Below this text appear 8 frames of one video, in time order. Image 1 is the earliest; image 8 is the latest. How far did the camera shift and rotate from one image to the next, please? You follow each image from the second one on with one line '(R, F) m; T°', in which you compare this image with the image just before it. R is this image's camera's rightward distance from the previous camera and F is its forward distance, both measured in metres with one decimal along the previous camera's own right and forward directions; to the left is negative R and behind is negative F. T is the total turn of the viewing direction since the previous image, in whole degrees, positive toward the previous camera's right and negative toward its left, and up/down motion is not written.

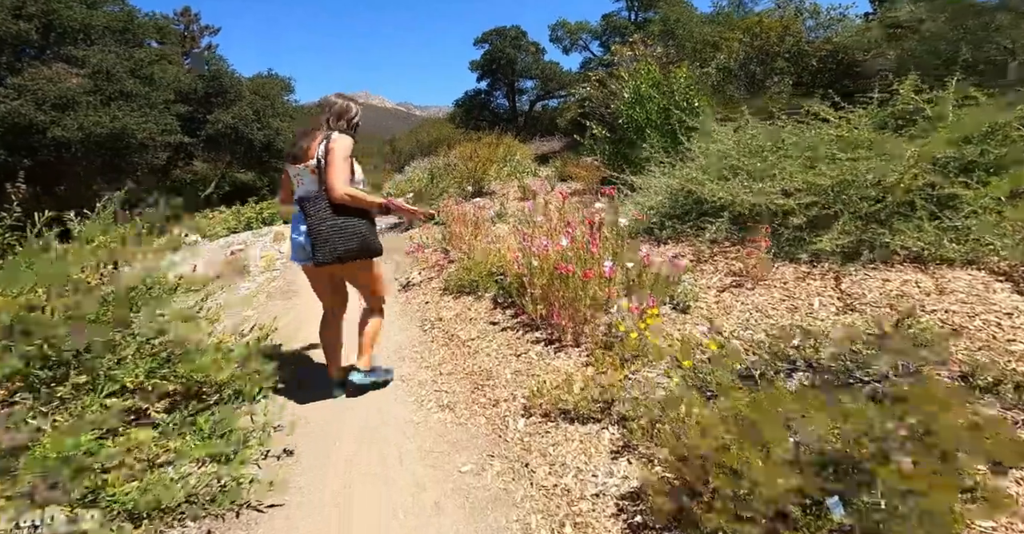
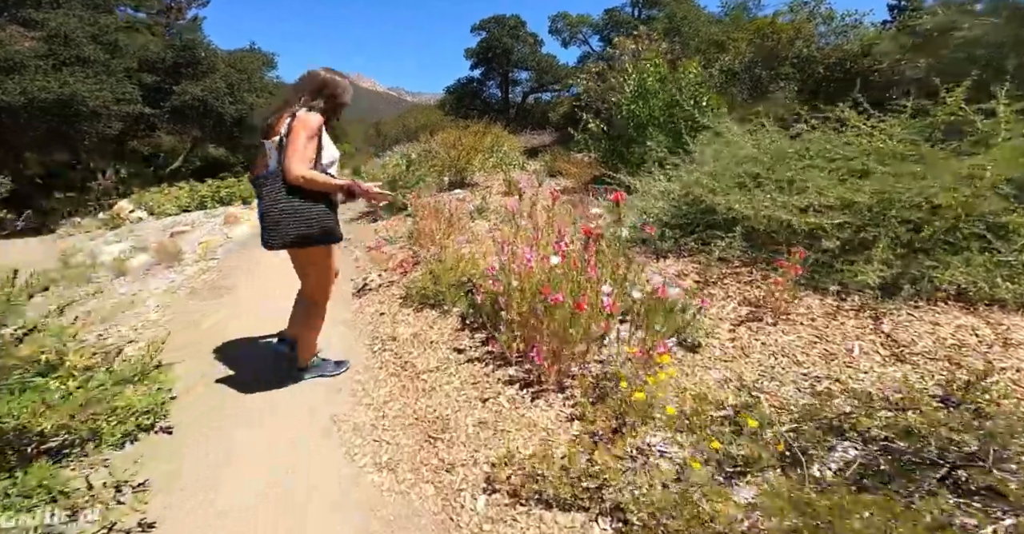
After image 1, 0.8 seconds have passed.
(+0.1, +0.9) m; +2°
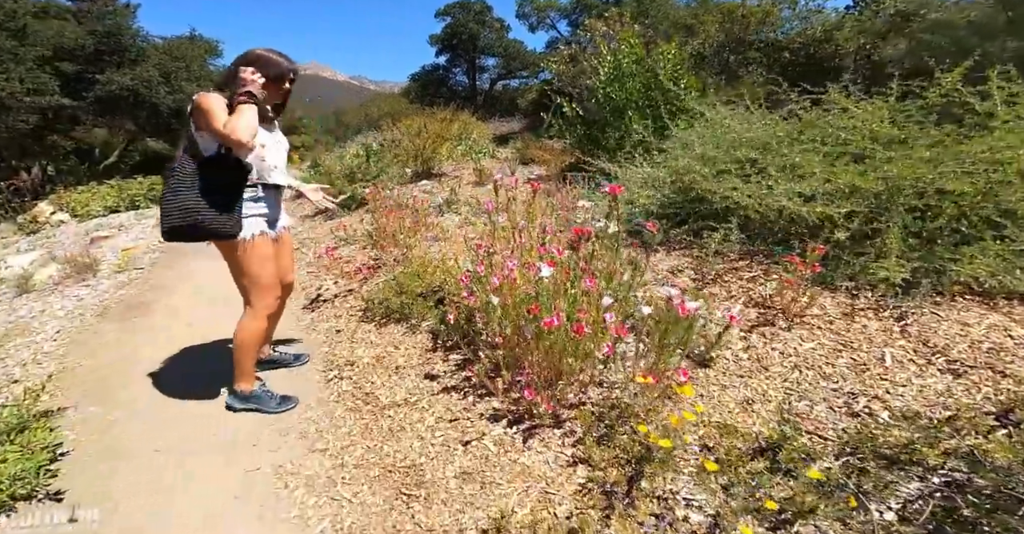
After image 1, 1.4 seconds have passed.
(-0.1, +0.6) m; +4°
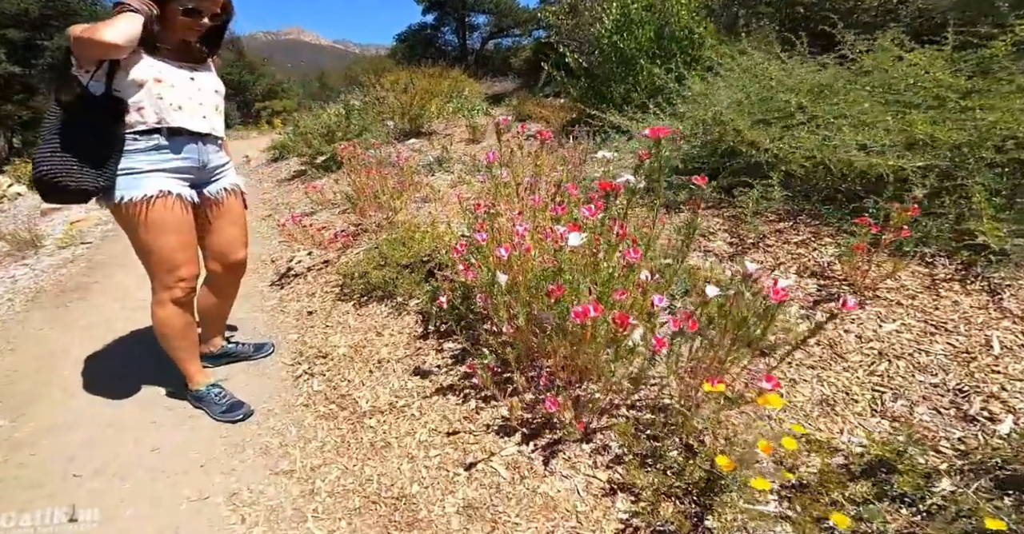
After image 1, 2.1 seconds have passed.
(-0.1, +0.6) m; +1°
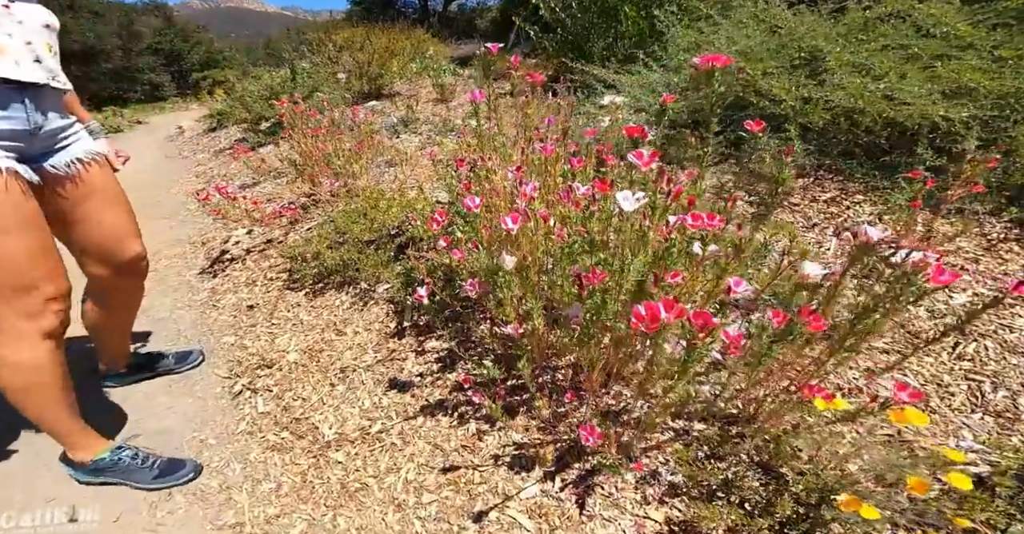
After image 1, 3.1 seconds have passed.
(-0.1, +0.5) m; +4°
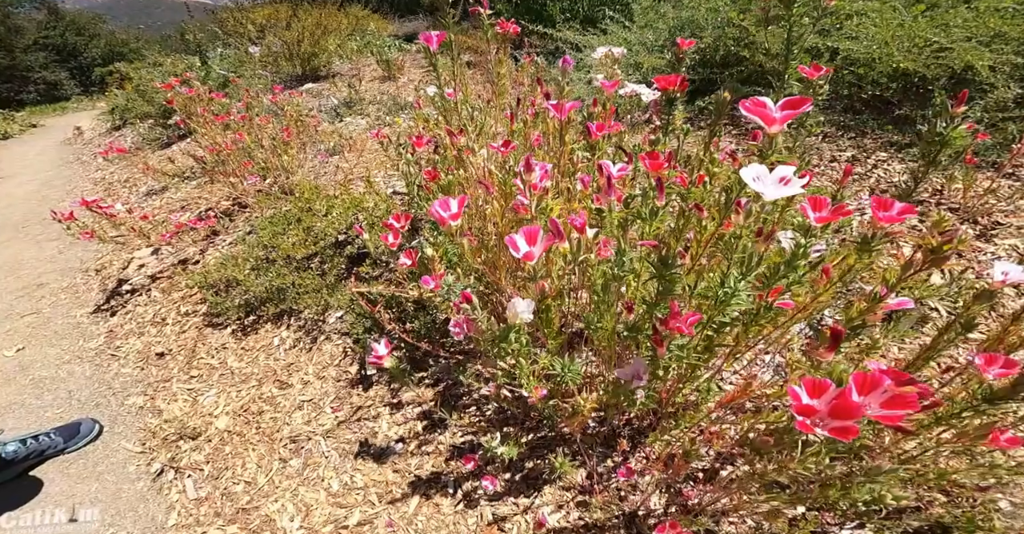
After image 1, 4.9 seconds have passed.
(-0.1, +0.5) m; +5°
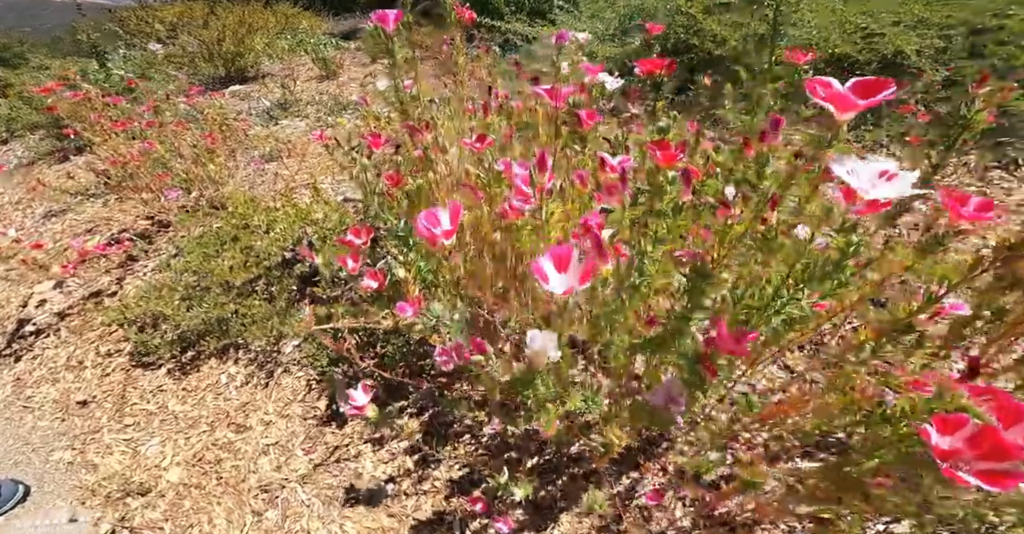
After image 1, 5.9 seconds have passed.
(-0.1, +0.1) m; +6°
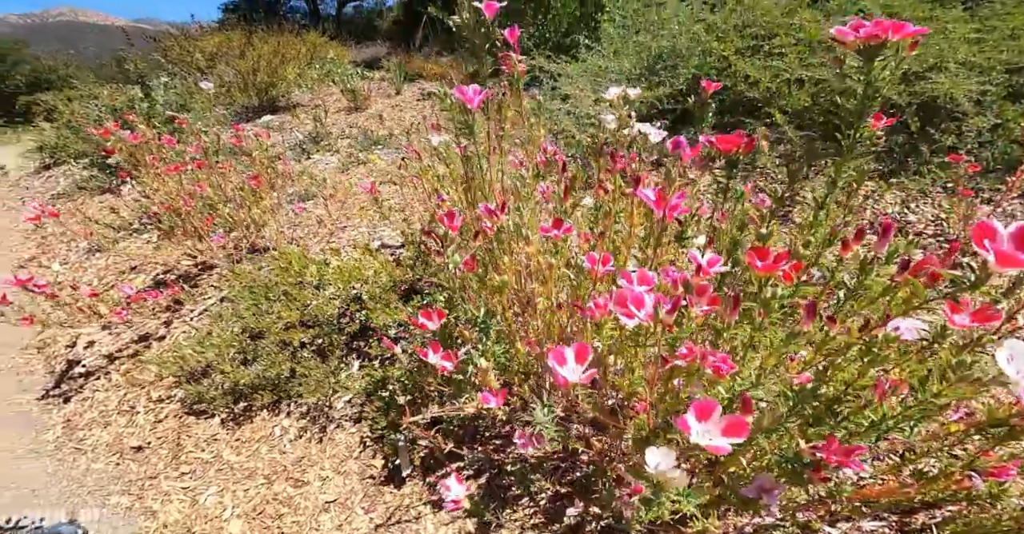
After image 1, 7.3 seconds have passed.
(-0.1, 0.0) m; -2°
